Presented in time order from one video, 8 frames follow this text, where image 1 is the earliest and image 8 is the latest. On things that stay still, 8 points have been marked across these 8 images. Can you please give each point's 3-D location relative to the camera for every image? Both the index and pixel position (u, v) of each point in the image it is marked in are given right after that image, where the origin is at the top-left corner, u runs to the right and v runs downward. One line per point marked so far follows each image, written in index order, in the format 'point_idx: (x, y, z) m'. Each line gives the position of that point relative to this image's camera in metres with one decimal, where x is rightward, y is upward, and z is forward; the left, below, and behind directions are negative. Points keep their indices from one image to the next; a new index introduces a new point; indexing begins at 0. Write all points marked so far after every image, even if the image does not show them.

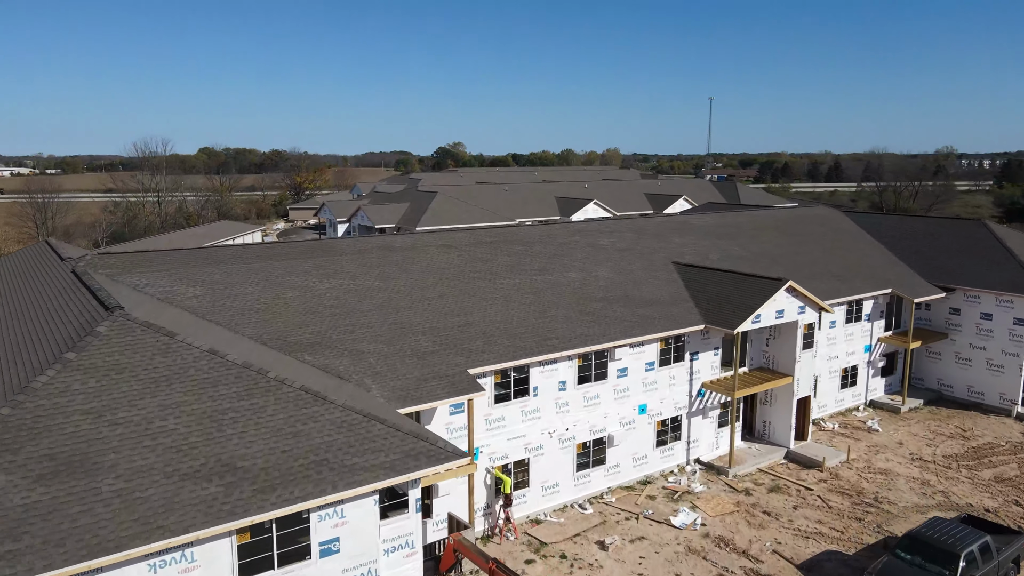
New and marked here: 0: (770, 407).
0: (+8.1, -3.7, +18.5) m
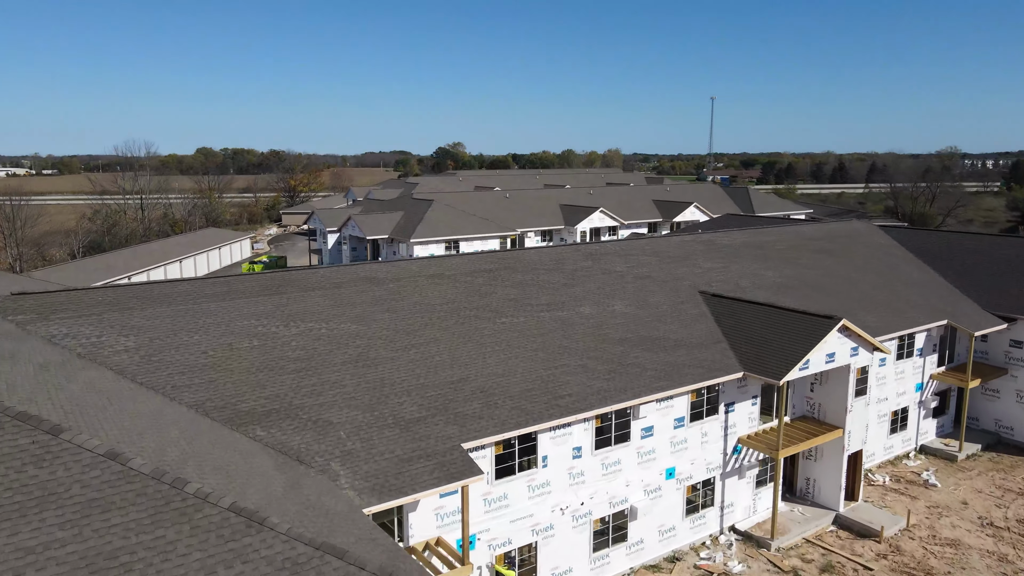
0: (+8.1, -4.7, +15.9) m
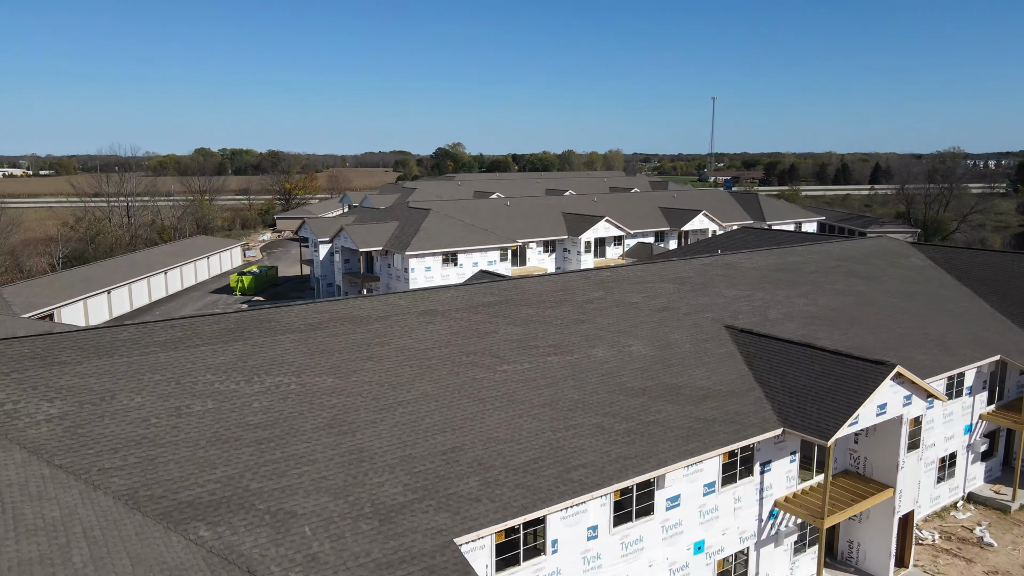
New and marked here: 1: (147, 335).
0: (+8.2, -5.6, +14.0) m
1: (-6.9, -0.9, +11.3) m
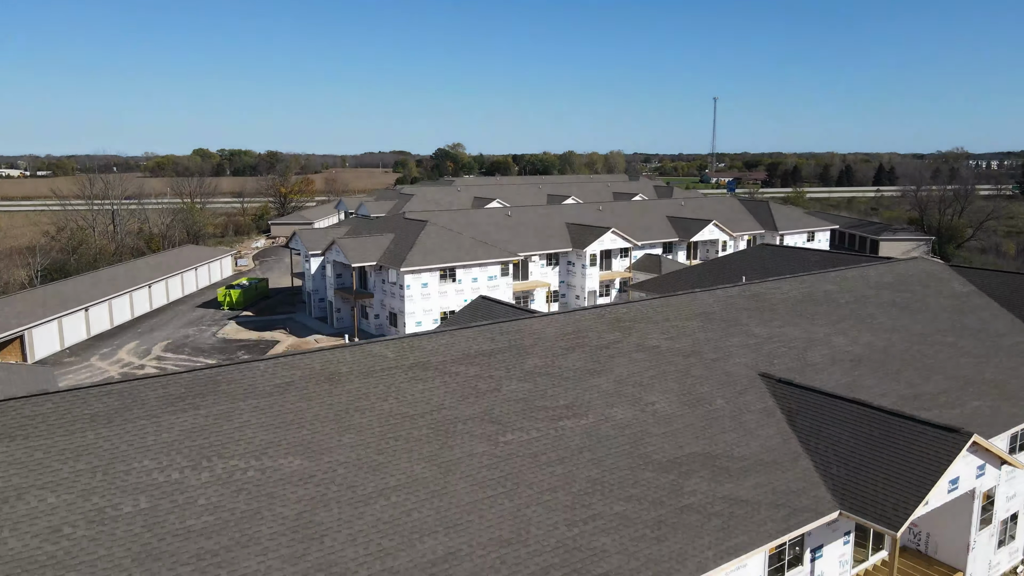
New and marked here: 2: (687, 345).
0: (+8.3, -6.5, +12.0) m
1: (-6.8, -1.9, +9.3) m
2: (+4.1, -1.3, +13.9) m
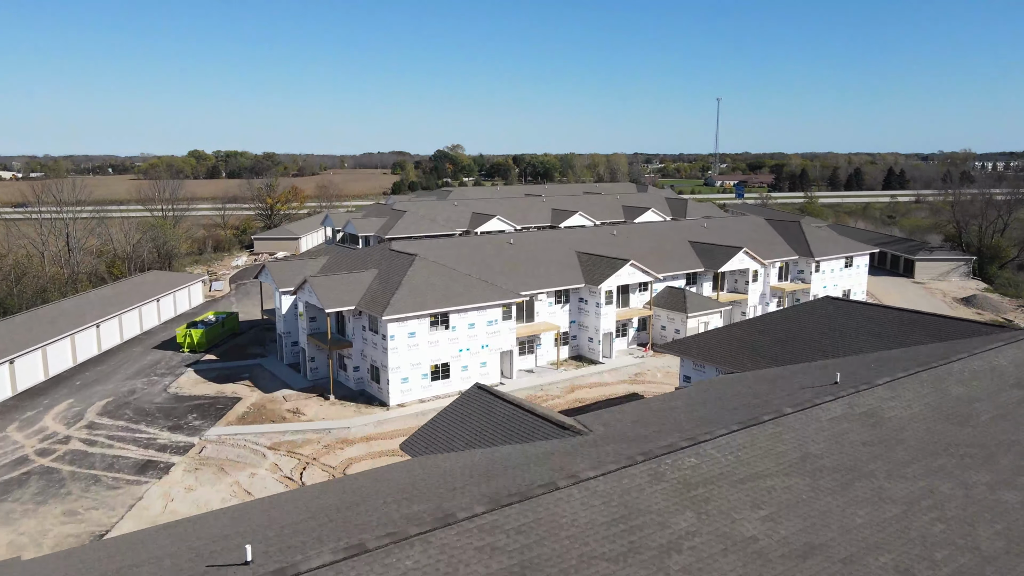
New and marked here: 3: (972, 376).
0: (+8.5, -8.9, +6.9) m
1: (-6.7, -4.2, +4.2) m
2: (+4.3, -3.7, +8.8) m
3: (+10.8, -2.0, +13.9) m
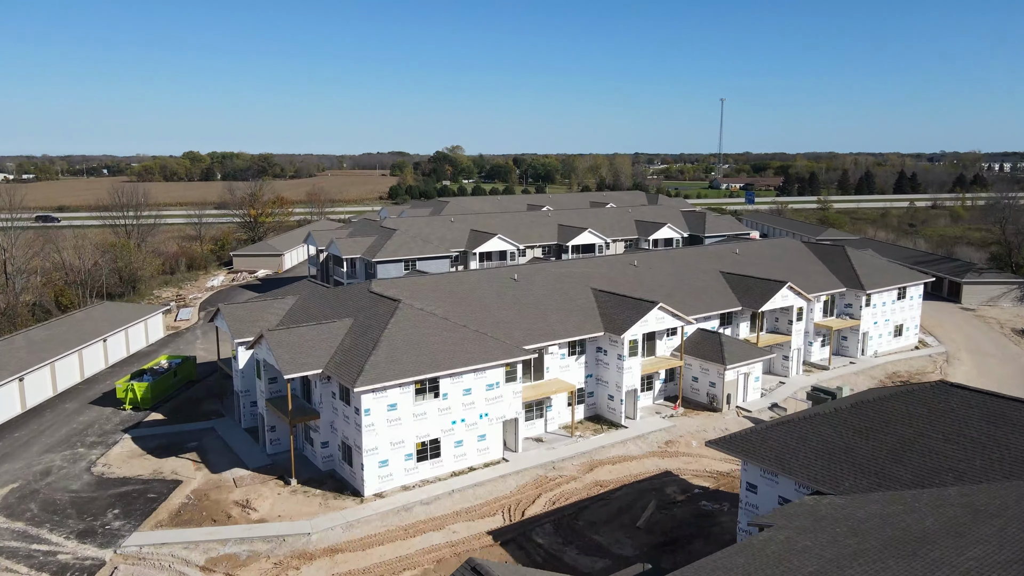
0: (+8.6, -11.1, +1.3) m
1: (-6.5, -6.4, -1.3) m
2: (+4.5, -5.9, +3.3) m
3: (+11.0, -4.3, +8.3) m
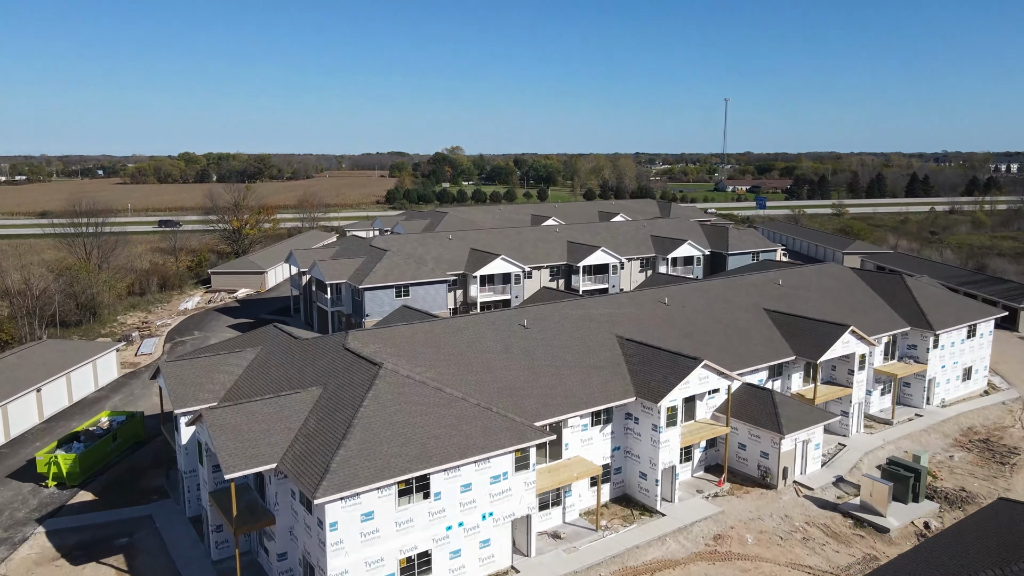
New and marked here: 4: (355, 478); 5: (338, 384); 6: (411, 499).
0: (+9.0, -13.1, -3.9) m
1: (-6.1, -8.5, -6.6) m
2: (+4.8, -7.9, -2.0) m
3: (+11.3, -6.3, +3.1) m
4: (-4.3, -5.1, +16.0) m
5: (-5.7, -3.2, +19.5) m
6: (-2.9, -6.1, +17.0) m
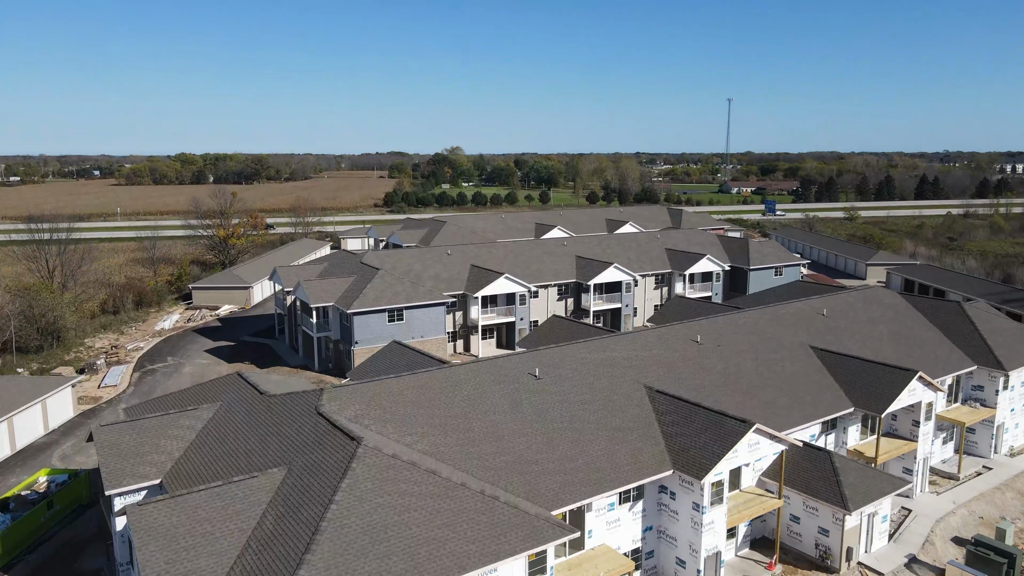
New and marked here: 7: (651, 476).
0: (+9.3, -14.6, -7.8) m
1: (-5.8, -10.0, -10.5) m
2: (+5.1, -9.4, -5.9) m
3: (+11.6, -7.8, -0.9) m
4: (-4.0, -6.6, +12.0) m
5: (-5.4, -4.6, +15.6) m
6: (-2.6, -7.6, +13.1) m
7: (+4.2, -5.6, +17.7) m
